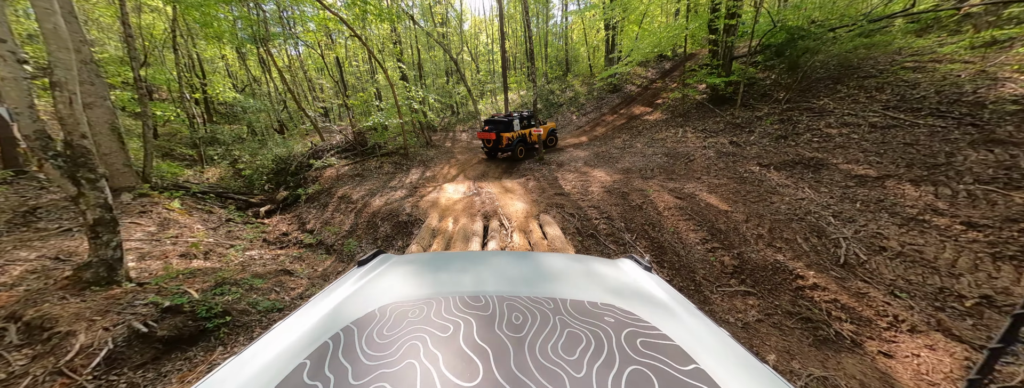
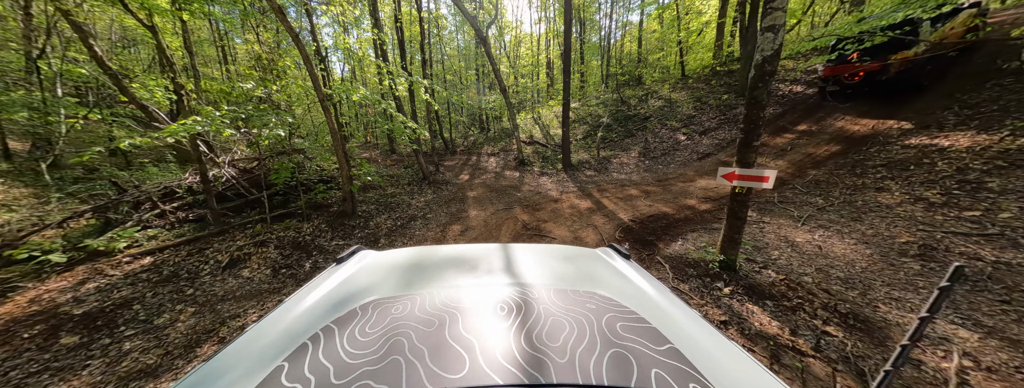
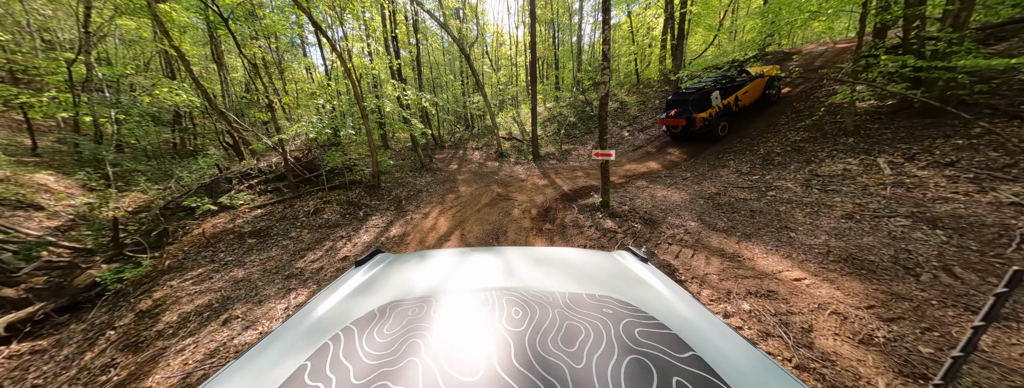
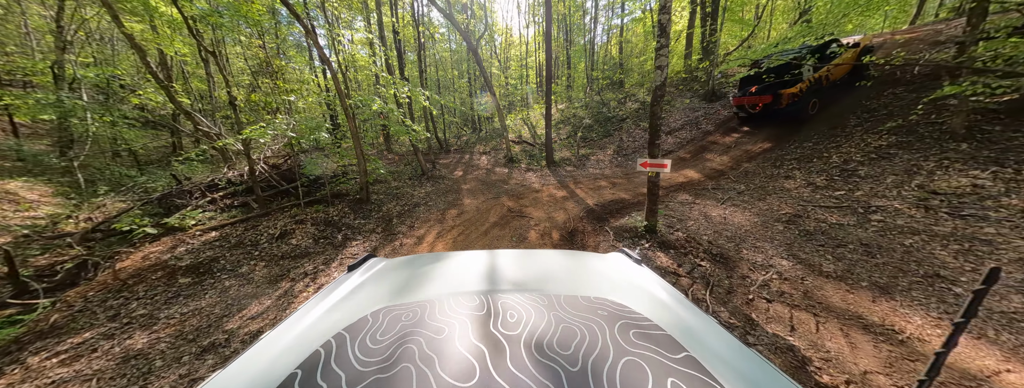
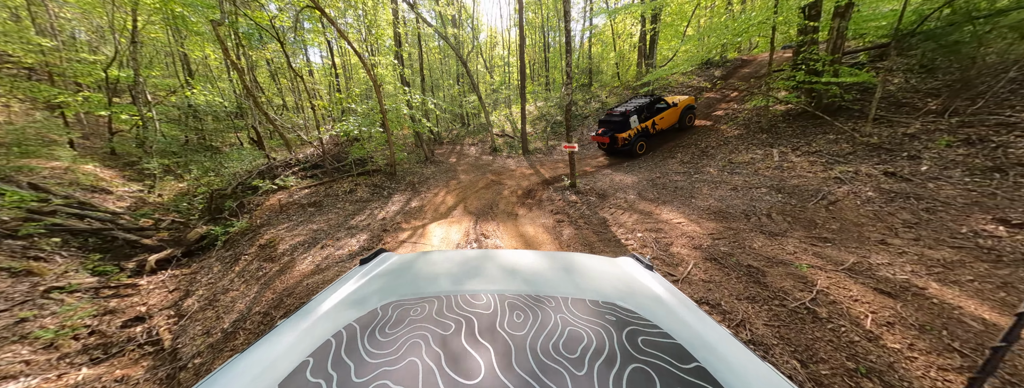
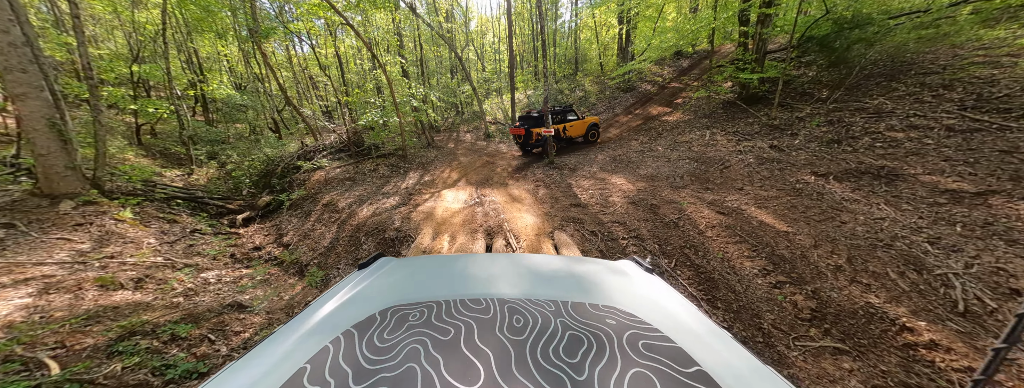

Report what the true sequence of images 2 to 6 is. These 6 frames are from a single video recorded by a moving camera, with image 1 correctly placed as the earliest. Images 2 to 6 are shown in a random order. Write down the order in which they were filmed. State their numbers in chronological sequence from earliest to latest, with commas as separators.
6, 5, 3, 4, 2
